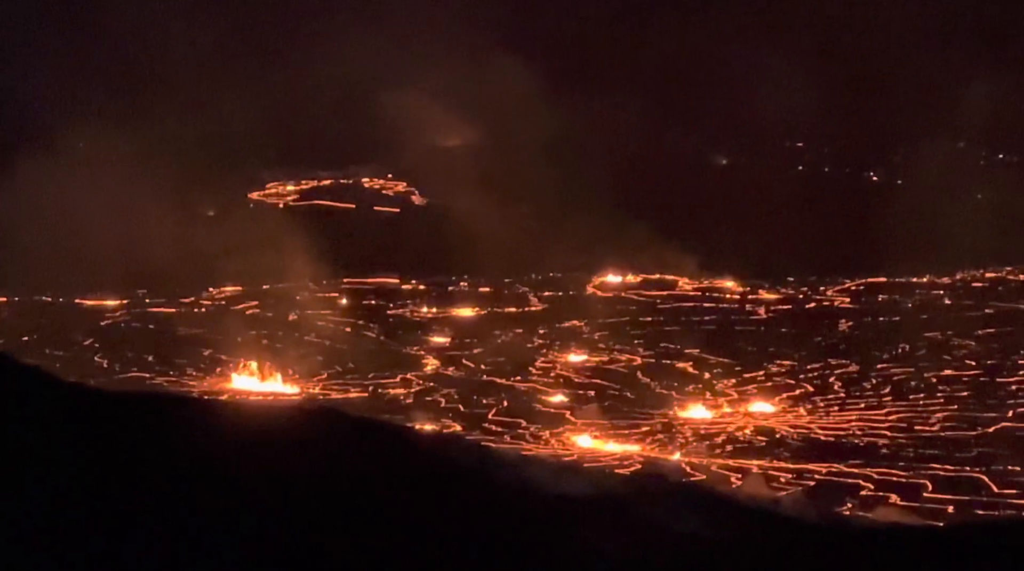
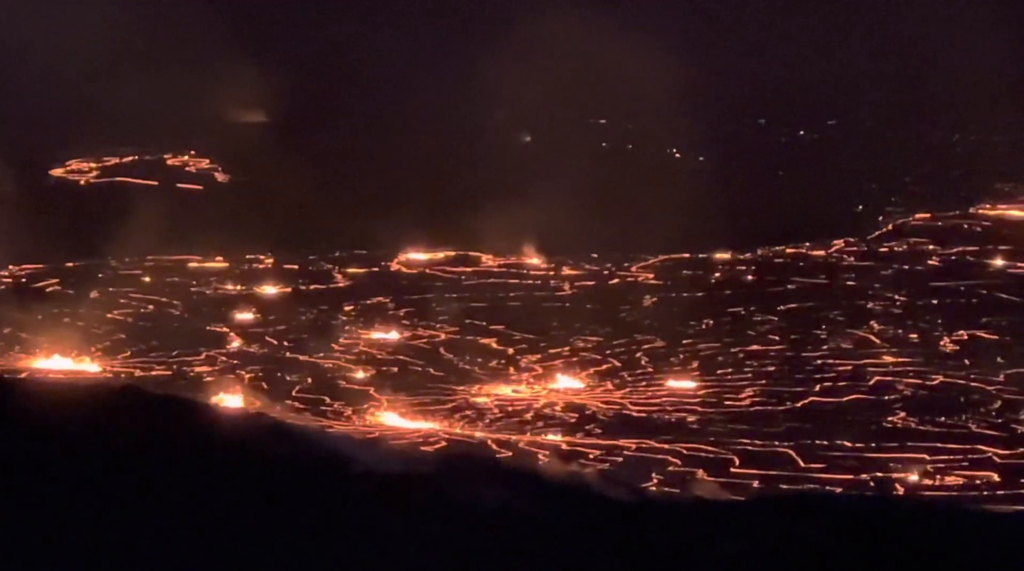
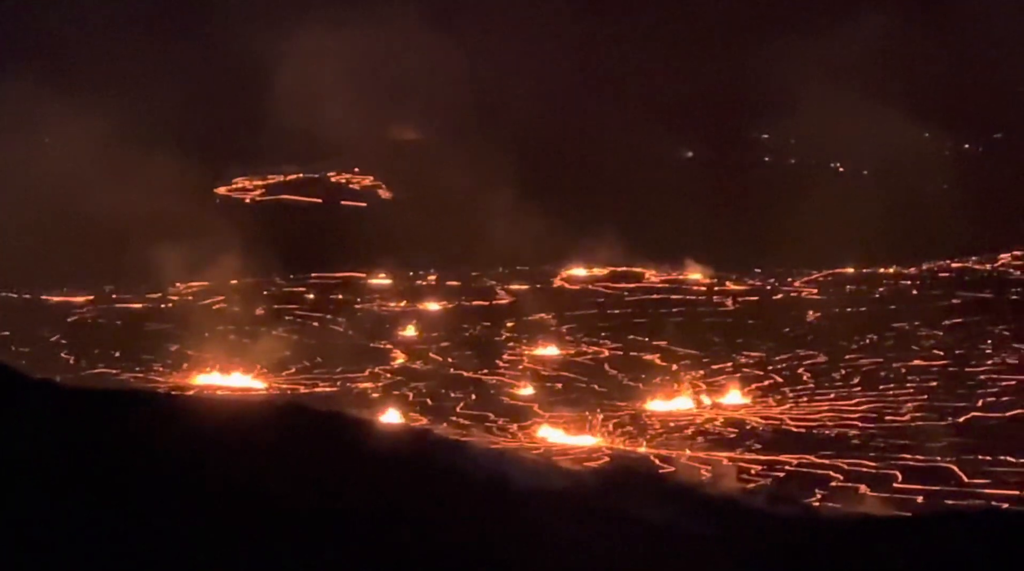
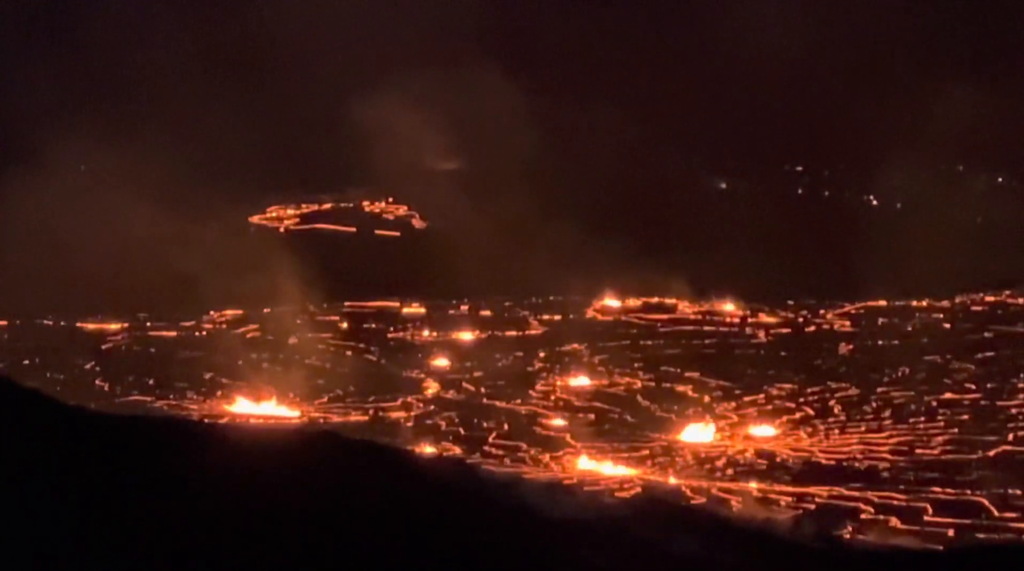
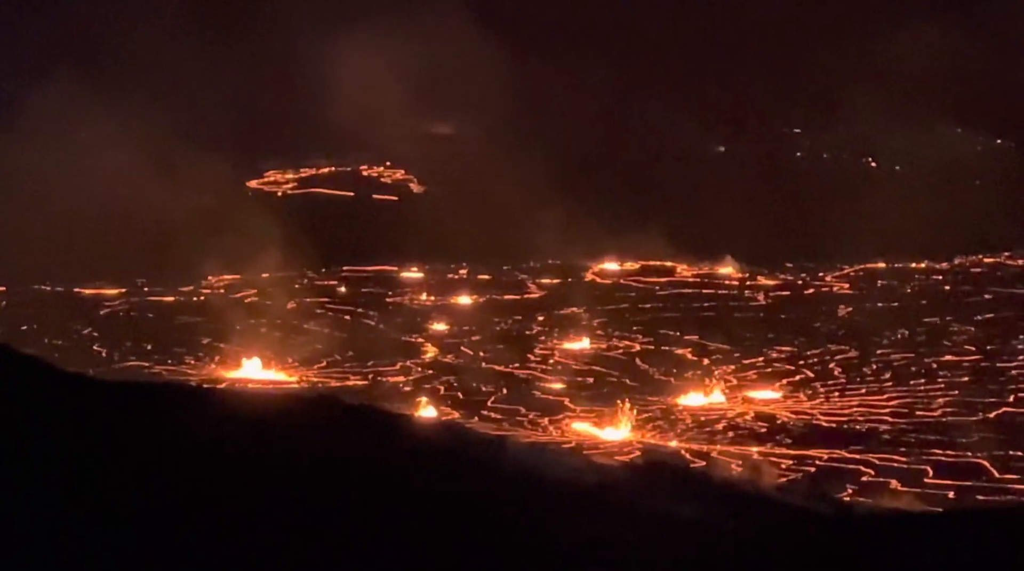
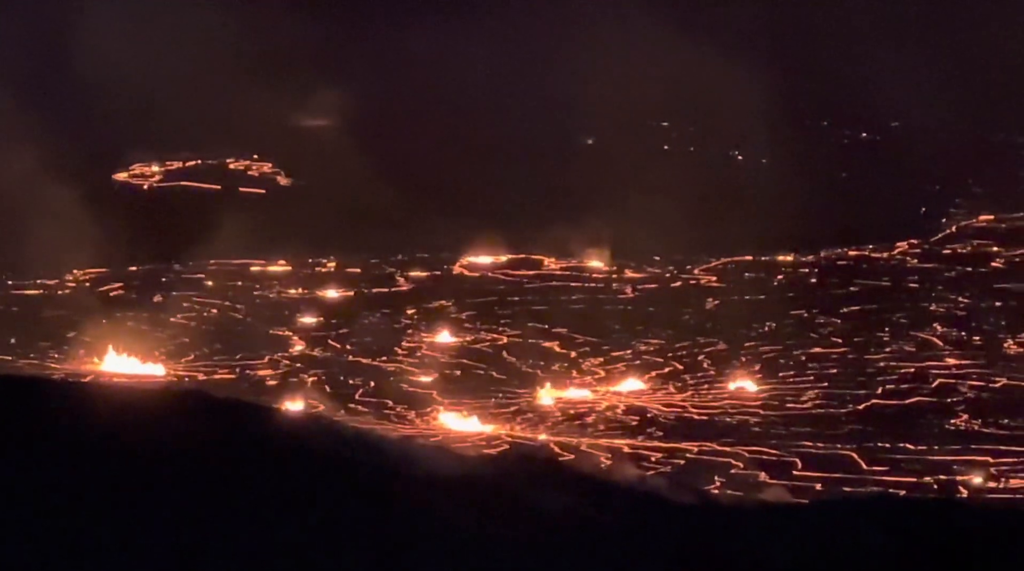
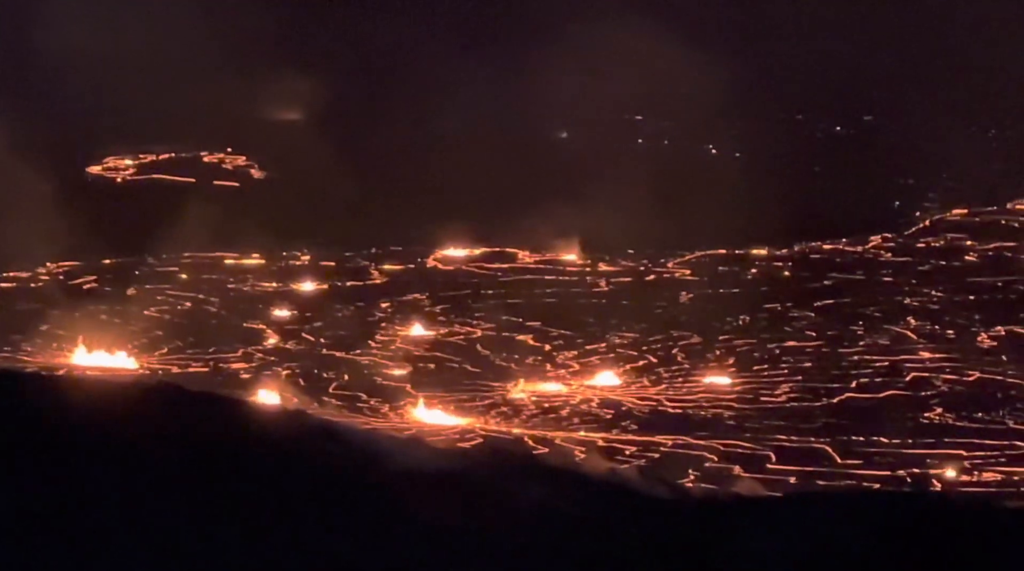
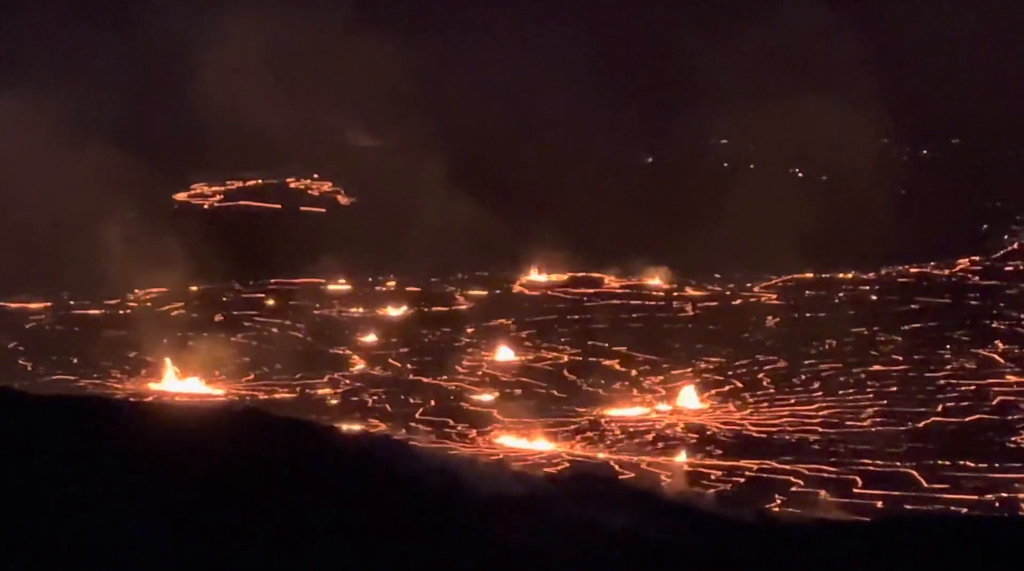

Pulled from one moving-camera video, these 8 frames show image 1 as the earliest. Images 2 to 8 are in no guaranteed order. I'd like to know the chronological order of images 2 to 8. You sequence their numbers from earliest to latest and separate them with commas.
4, 5, 3, 8, 6, 7, 2
